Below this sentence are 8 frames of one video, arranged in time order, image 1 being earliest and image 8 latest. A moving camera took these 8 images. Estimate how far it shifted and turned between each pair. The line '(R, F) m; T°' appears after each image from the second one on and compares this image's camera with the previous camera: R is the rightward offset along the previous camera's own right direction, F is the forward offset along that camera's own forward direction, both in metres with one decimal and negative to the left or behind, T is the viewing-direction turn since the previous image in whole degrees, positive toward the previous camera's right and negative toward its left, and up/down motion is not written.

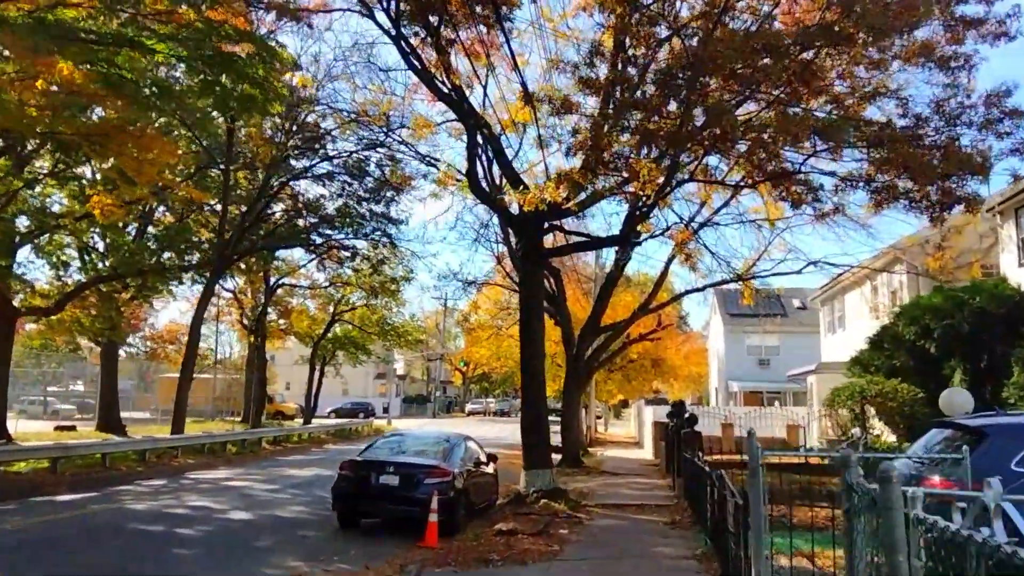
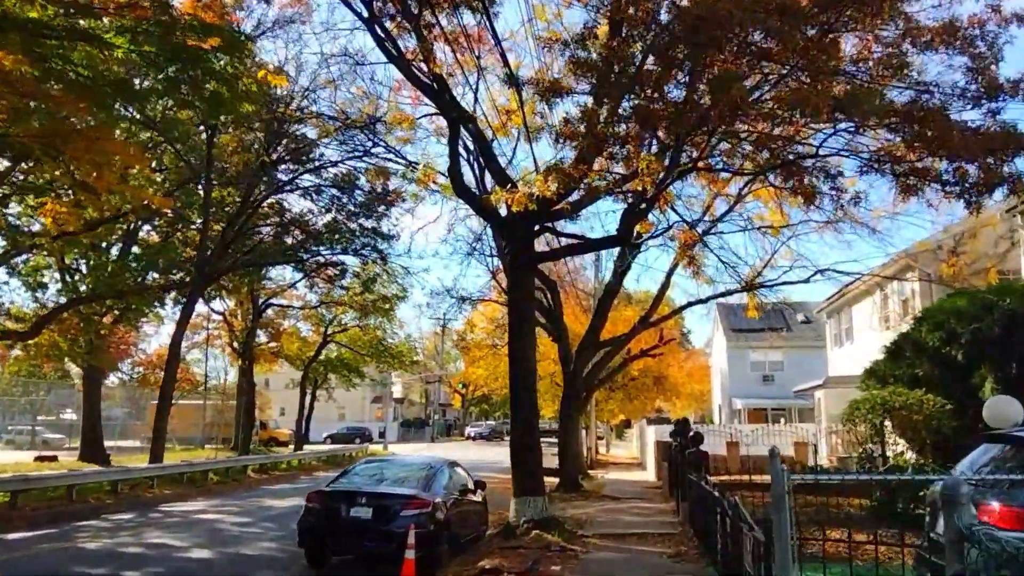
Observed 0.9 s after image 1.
(+0.2, +0.9) m; 0°
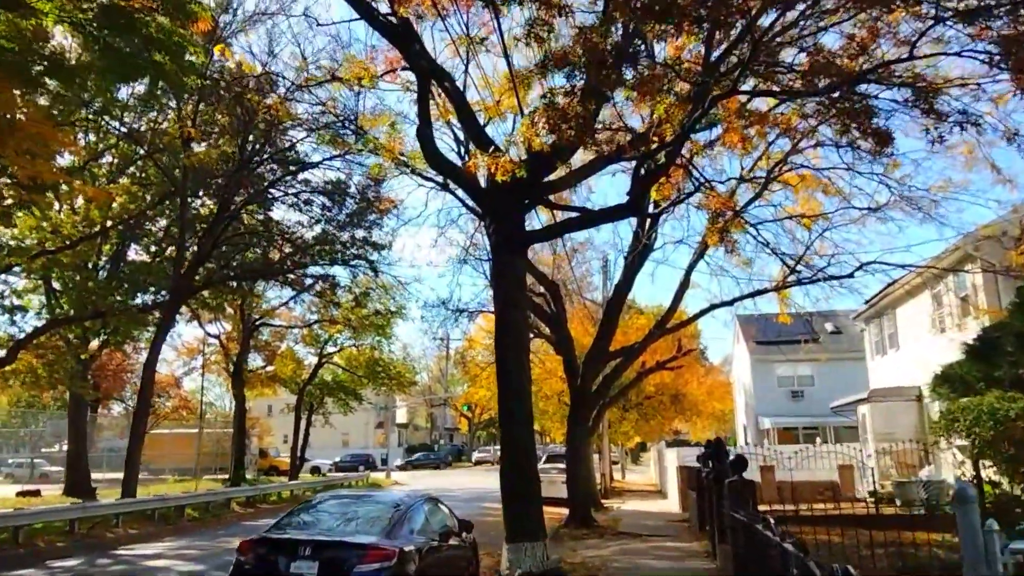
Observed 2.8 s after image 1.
(+0.3, +2.0) m; -1°
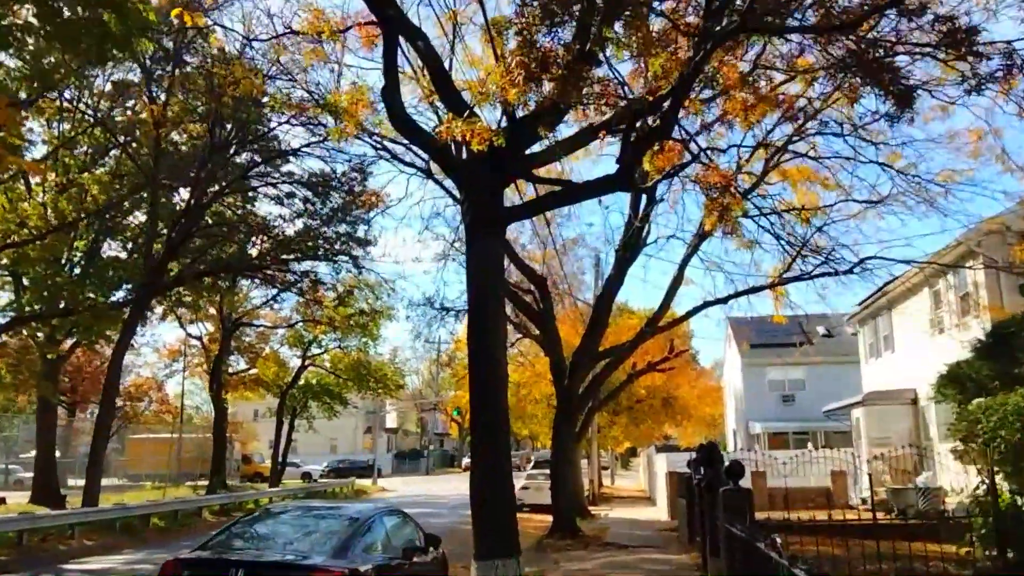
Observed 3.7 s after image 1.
(+0.2, +0.8) m; +1°
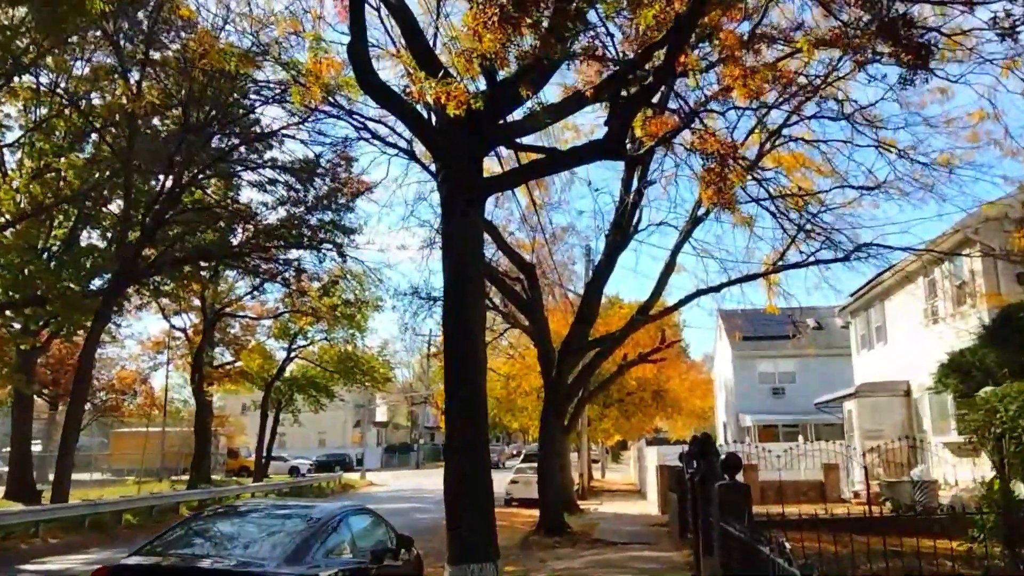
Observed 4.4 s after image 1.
(+0.2, +0.6) m; +1°
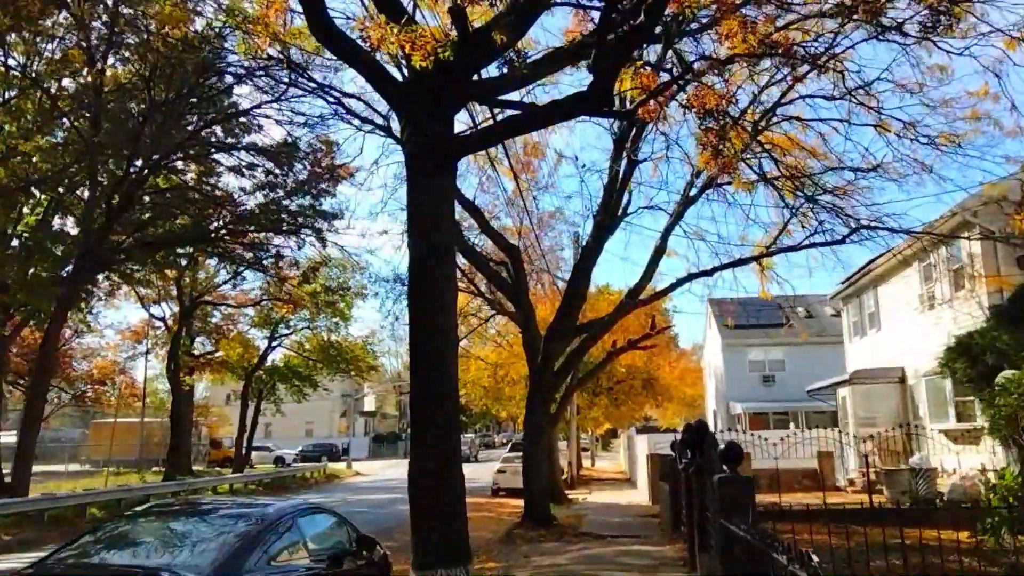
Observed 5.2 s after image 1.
(+0.1, +0.8) m; +1°
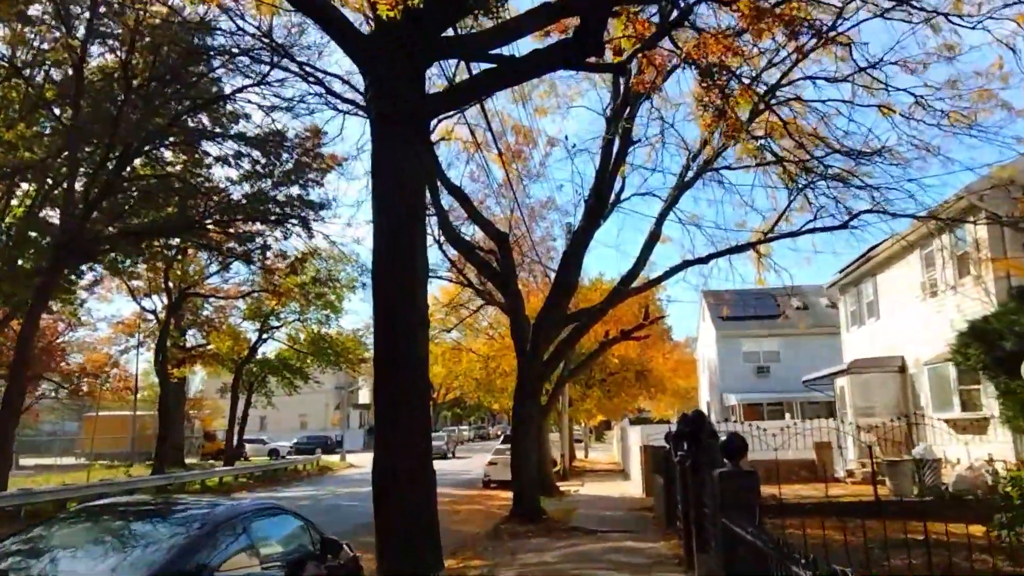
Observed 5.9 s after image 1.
(+0.2, +0.6) m; 0°
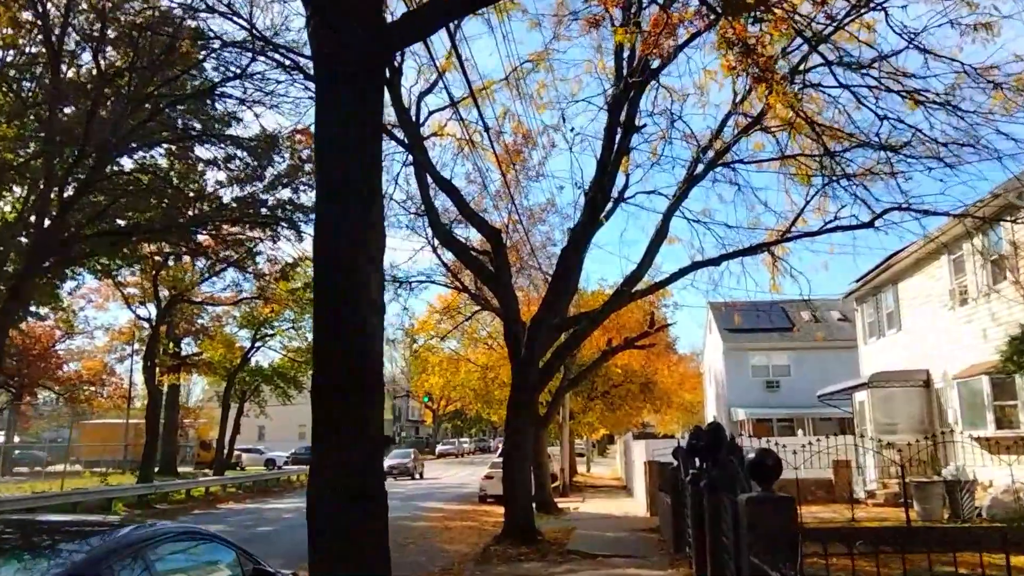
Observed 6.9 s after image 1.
(+0.2, +1.0) m; 0°
